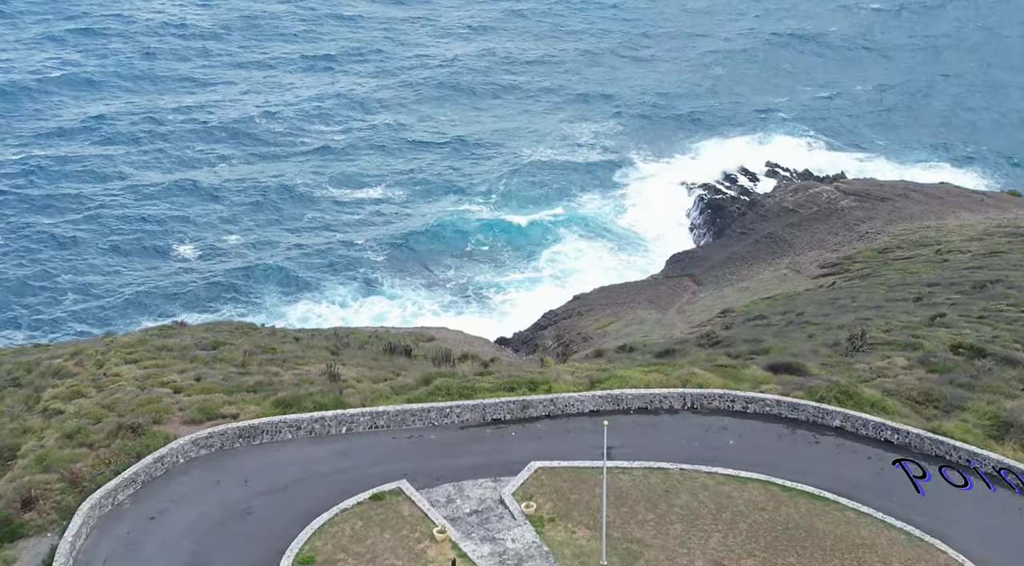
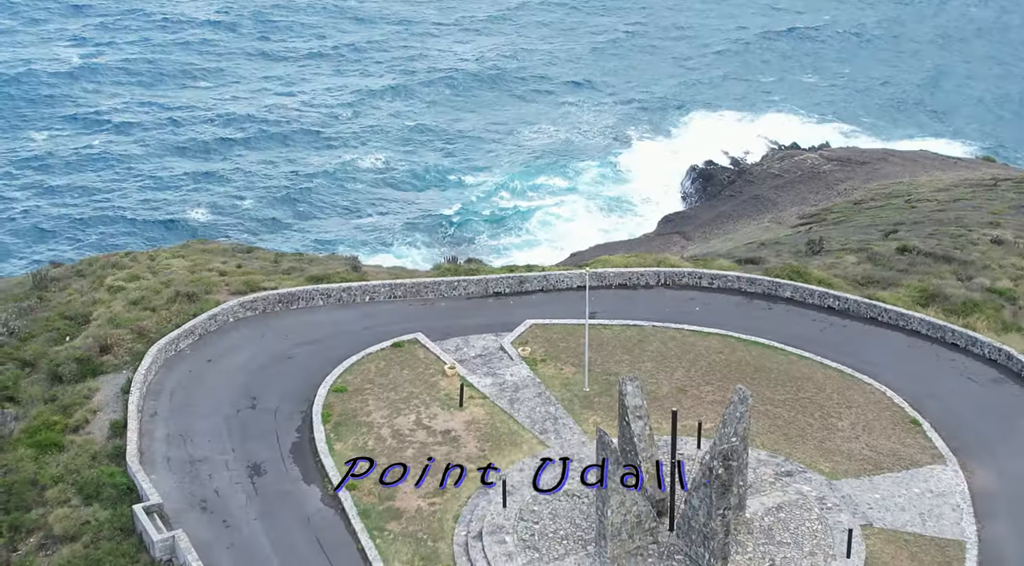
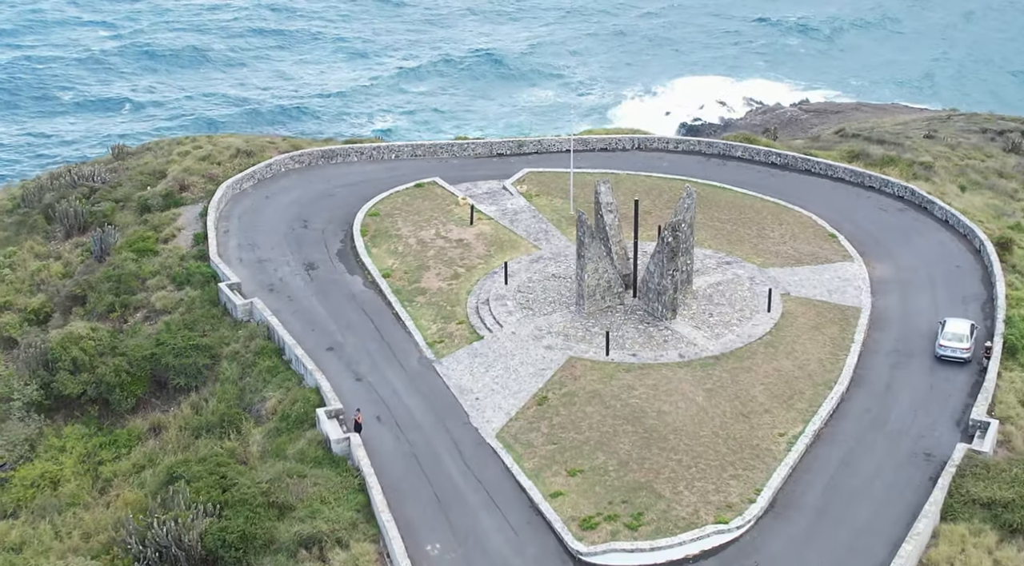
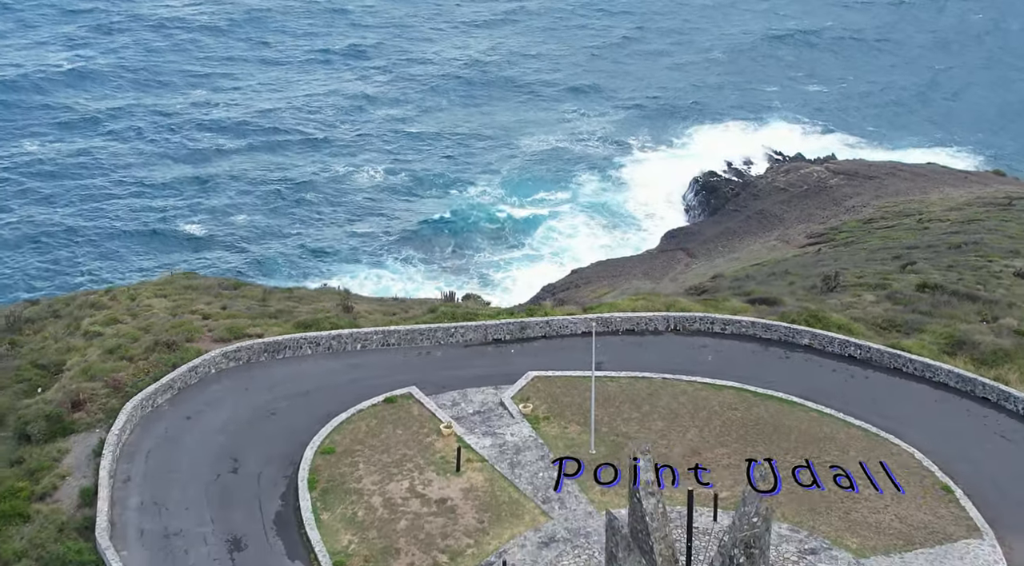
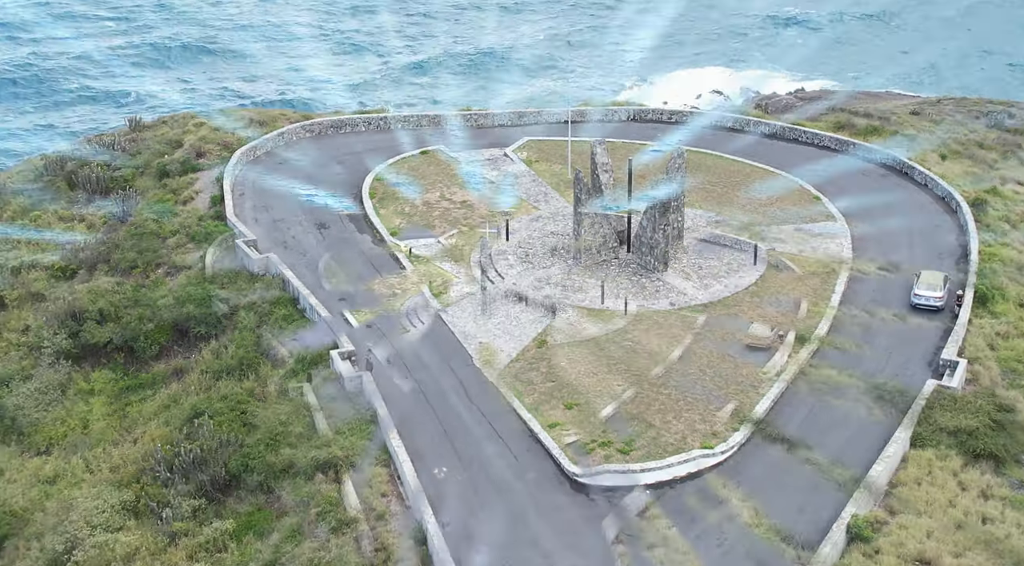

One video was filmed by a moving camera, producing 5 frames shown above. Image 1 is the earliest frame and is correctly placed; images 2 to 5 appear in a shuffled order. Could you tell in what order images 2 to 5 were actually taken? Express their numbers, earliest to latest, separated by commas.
4, 2, 3, 5
